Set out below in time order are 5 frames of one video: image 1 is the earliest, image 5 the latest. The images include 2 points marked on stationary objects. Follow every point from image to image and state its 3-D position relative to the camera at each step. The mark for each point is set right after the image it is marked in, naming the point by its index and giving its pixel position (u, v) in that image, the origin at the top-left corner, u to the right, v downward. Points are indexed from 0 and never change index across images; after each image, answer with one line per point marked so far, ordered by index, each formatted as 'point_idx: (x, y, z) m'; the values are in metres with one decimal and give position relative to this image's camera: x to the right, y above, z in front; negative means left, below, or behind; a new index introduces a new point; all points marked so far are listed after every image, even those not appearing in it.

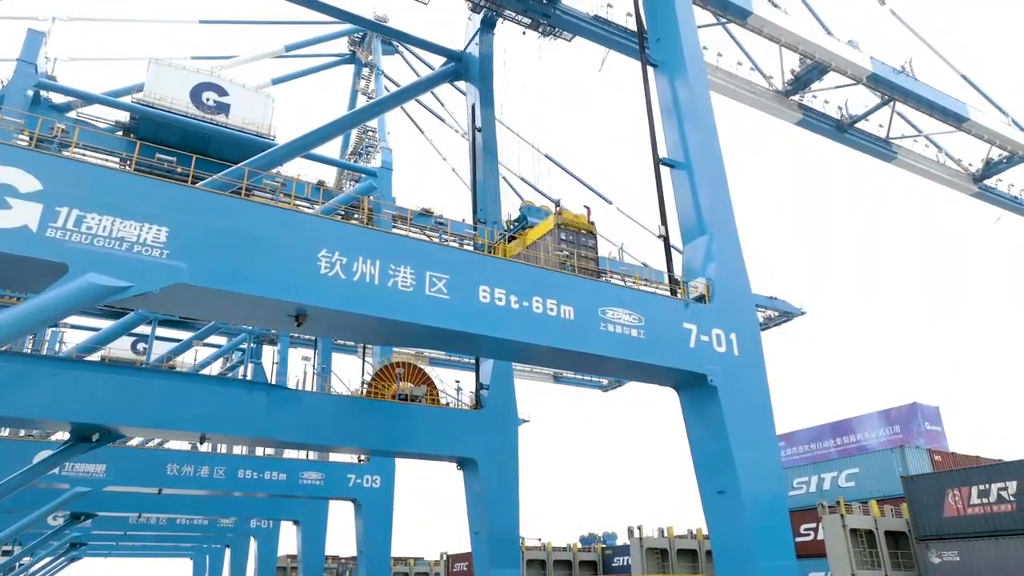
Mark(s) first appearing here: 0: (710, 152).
0: (+2.9, +2.0, +9.8) m
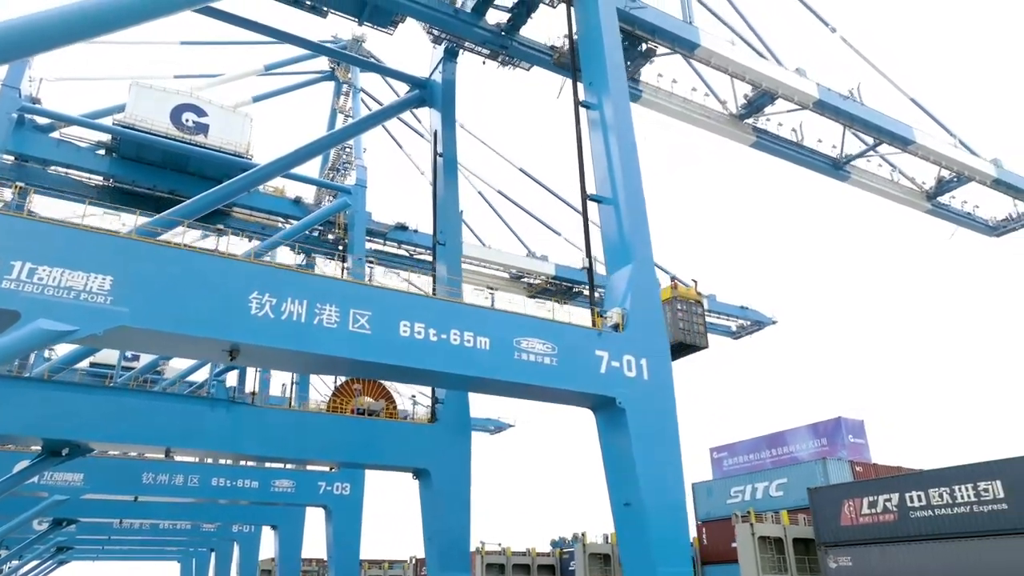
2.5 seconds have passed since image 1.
0: (+1.9, +1.6, +10.5) m
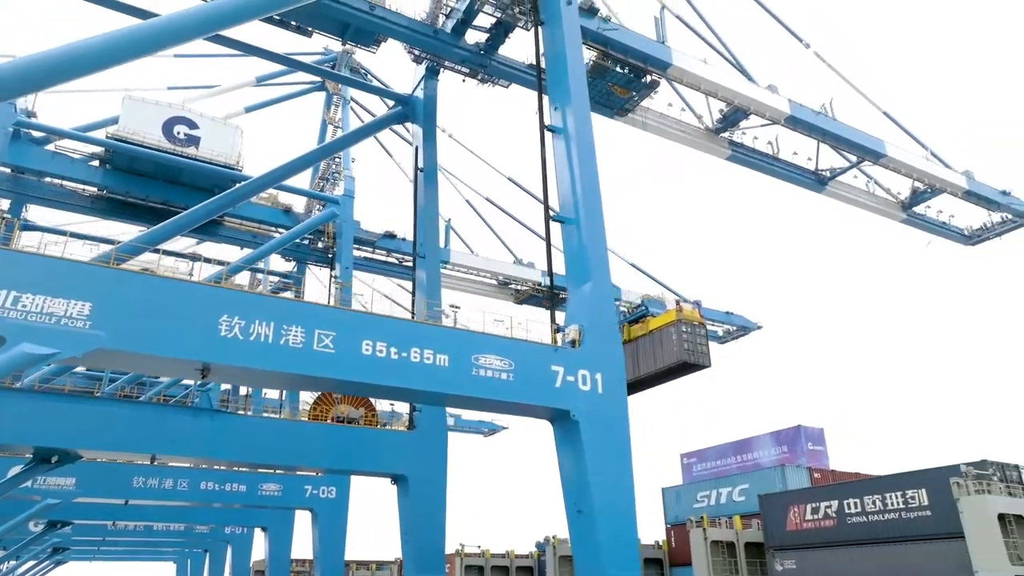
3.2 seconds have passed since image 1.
0: (+1.4, +1.3, +11.0) m
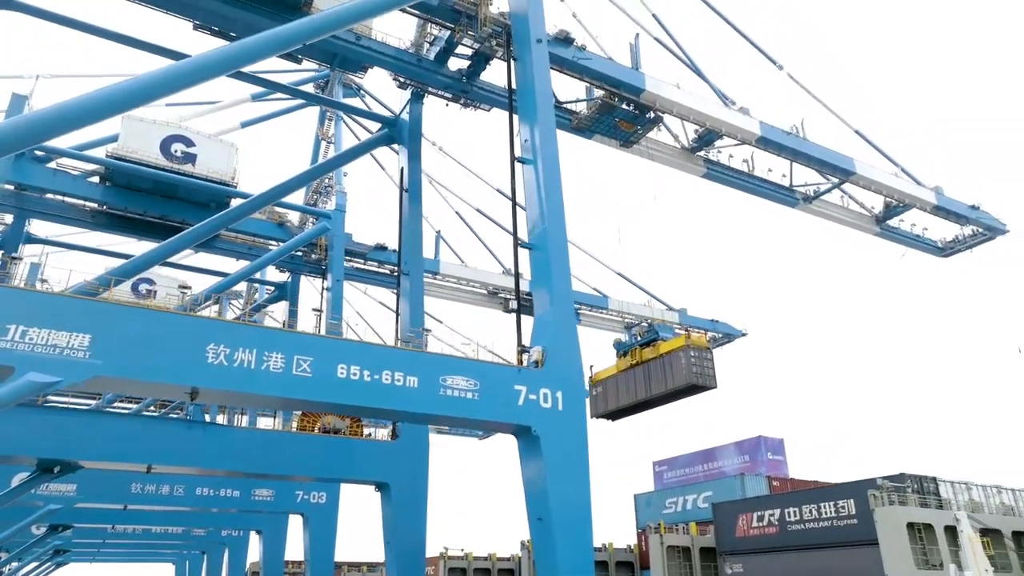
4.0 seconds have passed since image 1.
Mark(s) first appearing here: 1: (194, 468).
0: (+0.9, +1.0, +11.8) m
1: (-6.4, -3.6, +12.8) m
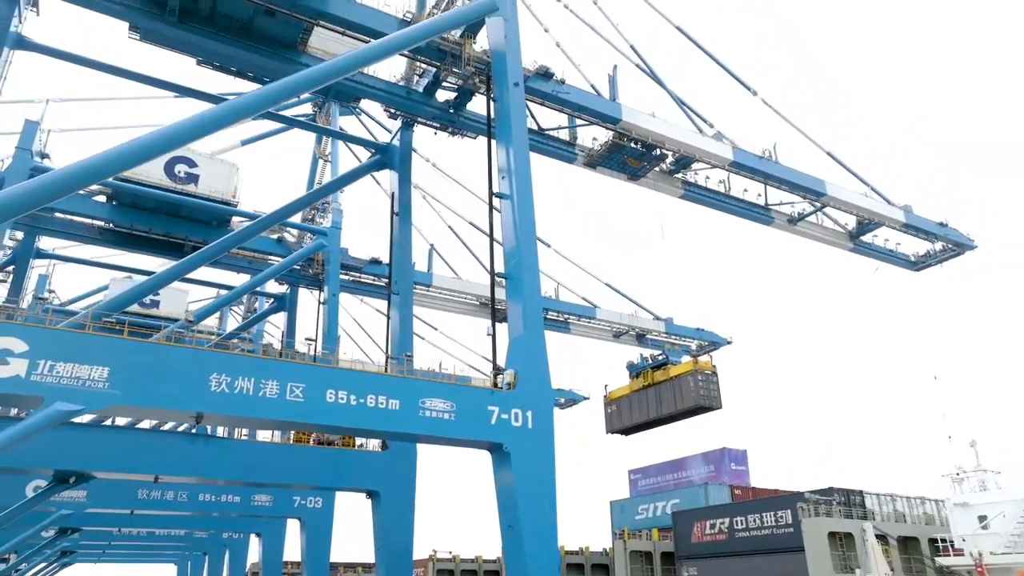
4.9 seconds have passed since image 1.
0: (+0.5, +0.5, +12.8) m
1: (-6.8, -4.1, +13.9) m
